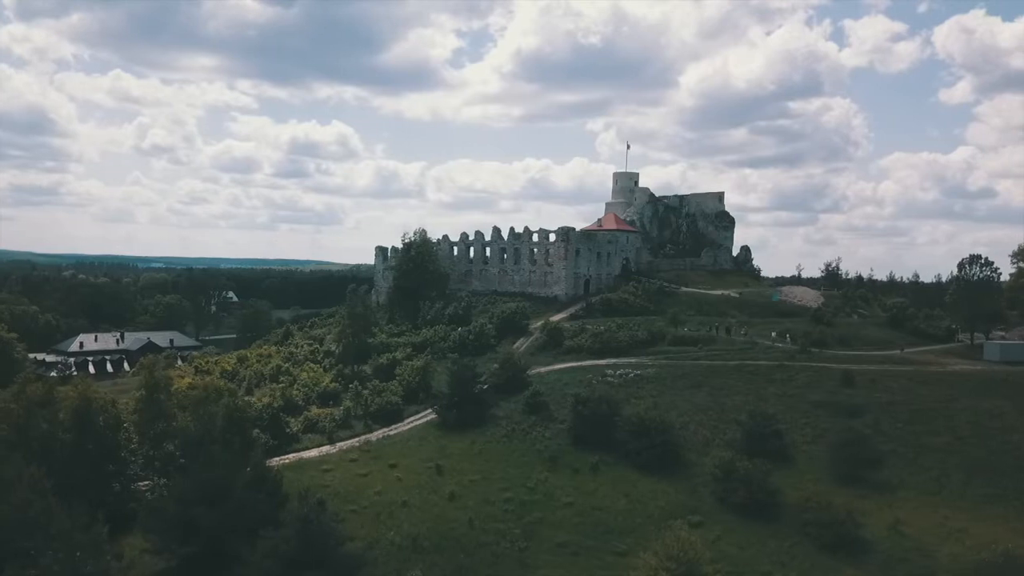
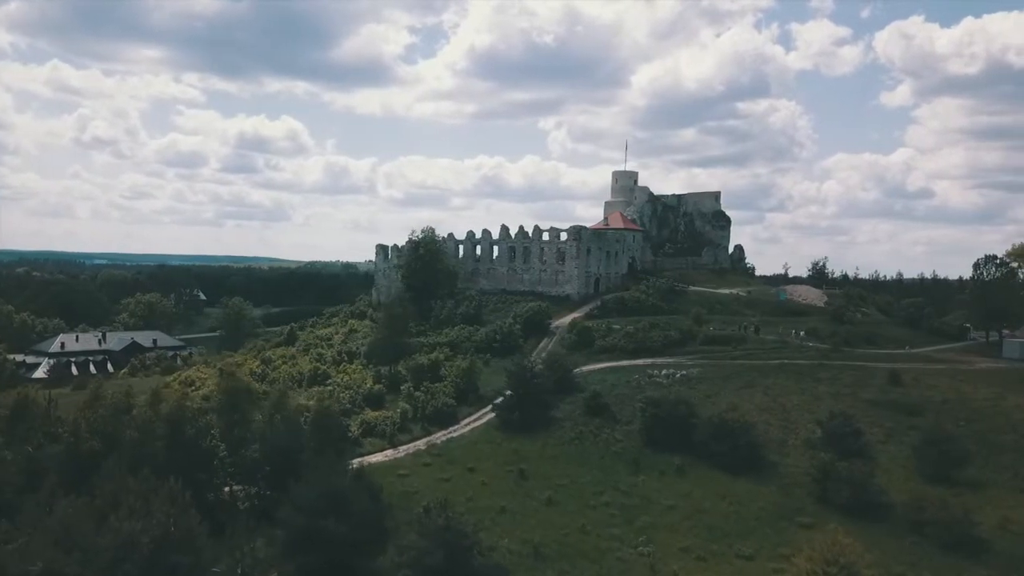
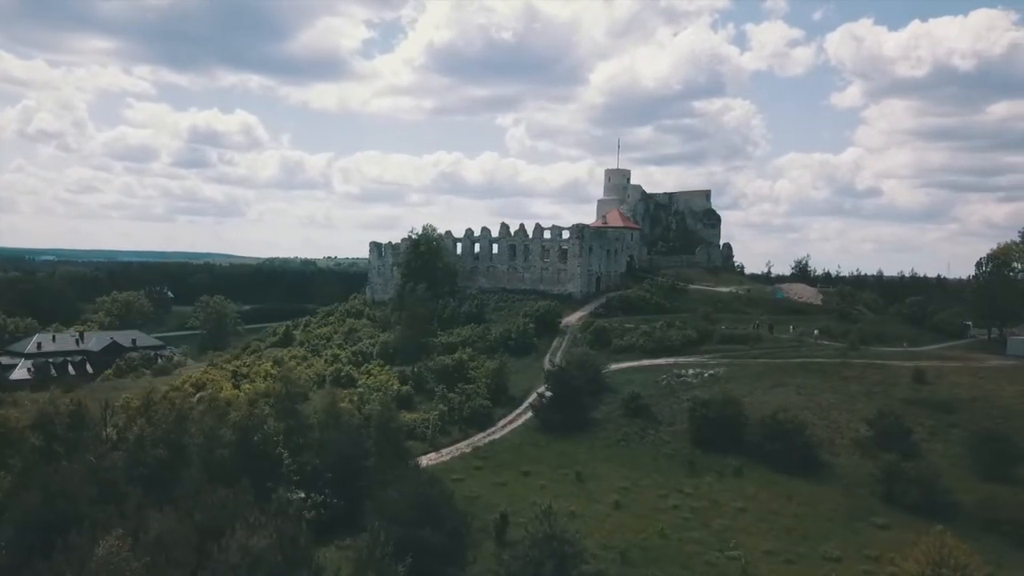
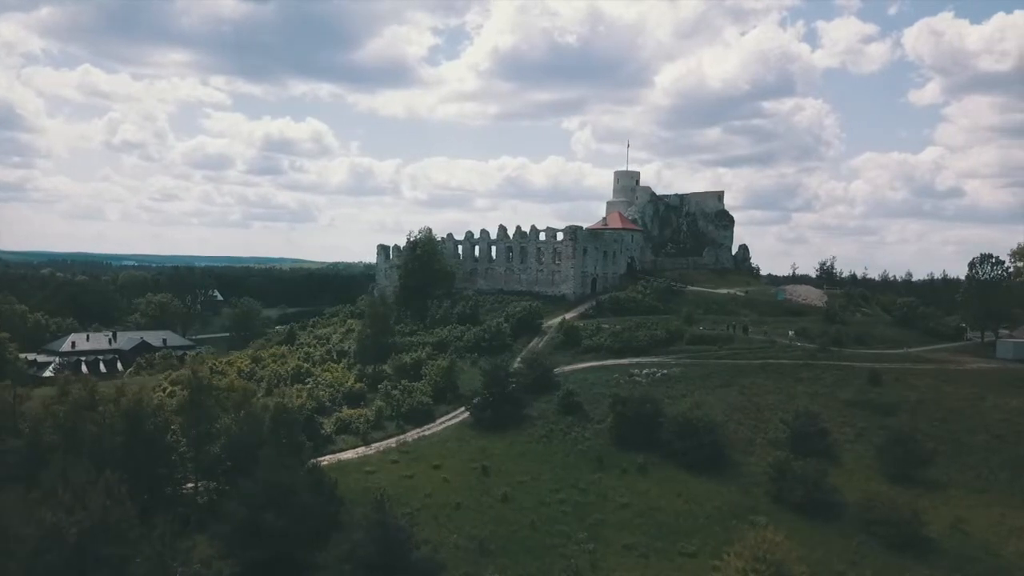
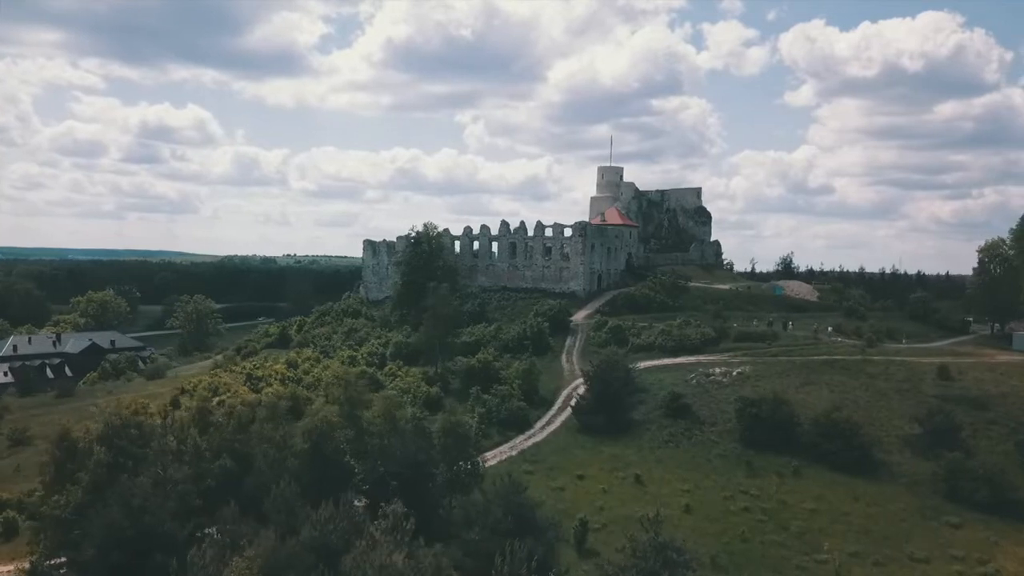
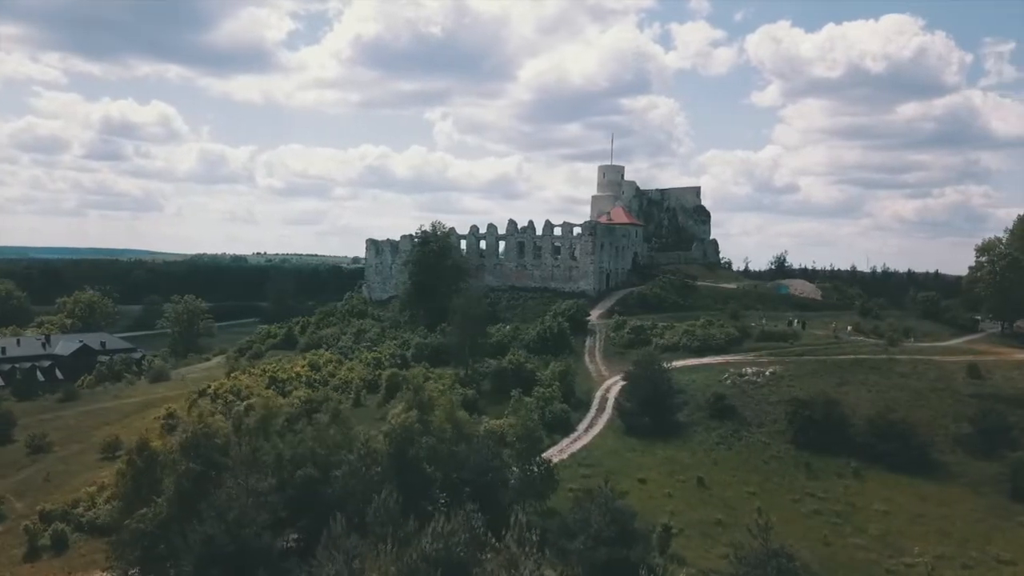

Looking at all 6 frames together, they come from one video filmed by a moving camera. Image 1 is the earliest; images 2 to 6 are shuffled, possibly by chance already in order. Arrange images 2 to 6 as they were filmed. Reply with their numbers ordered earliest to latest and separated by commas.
4, 2, 3, 5, 6
